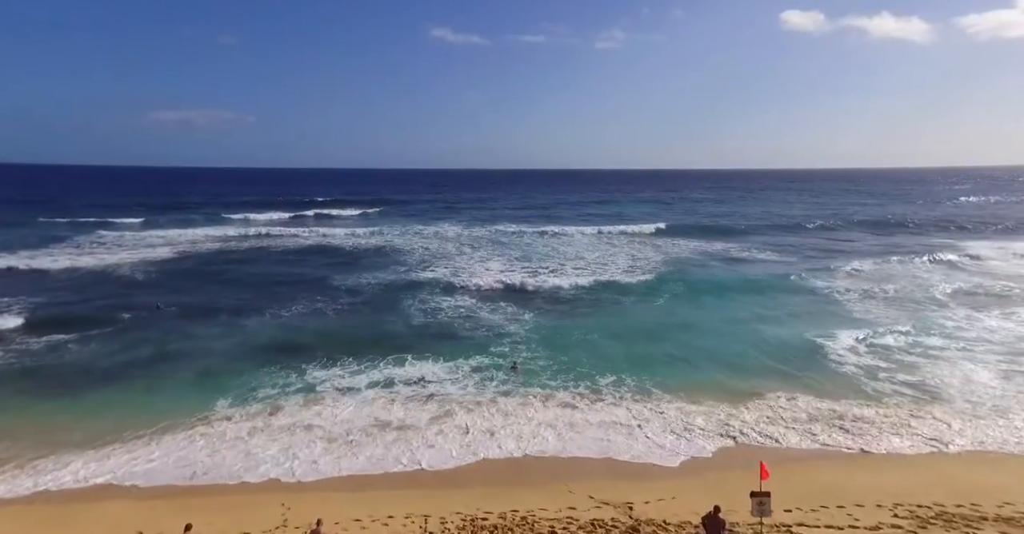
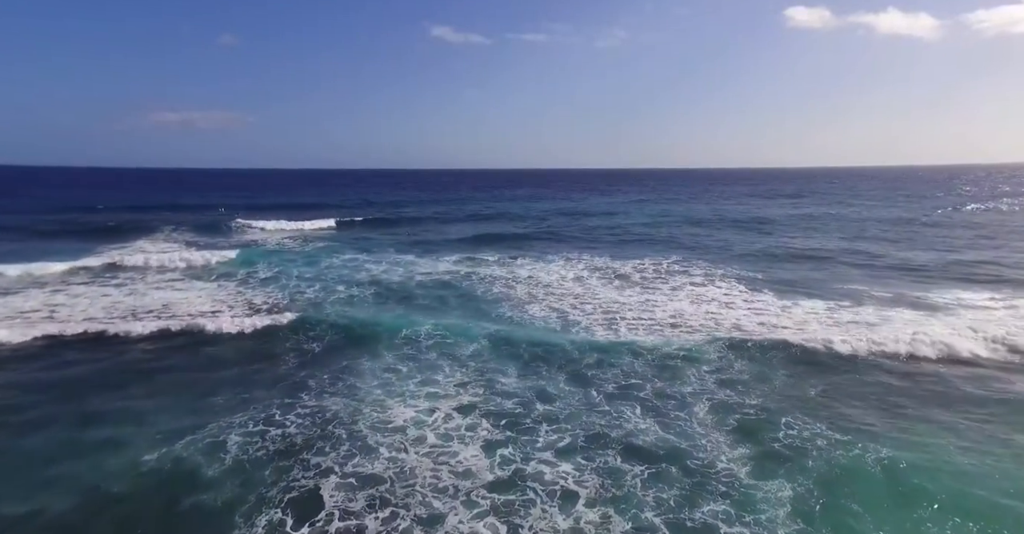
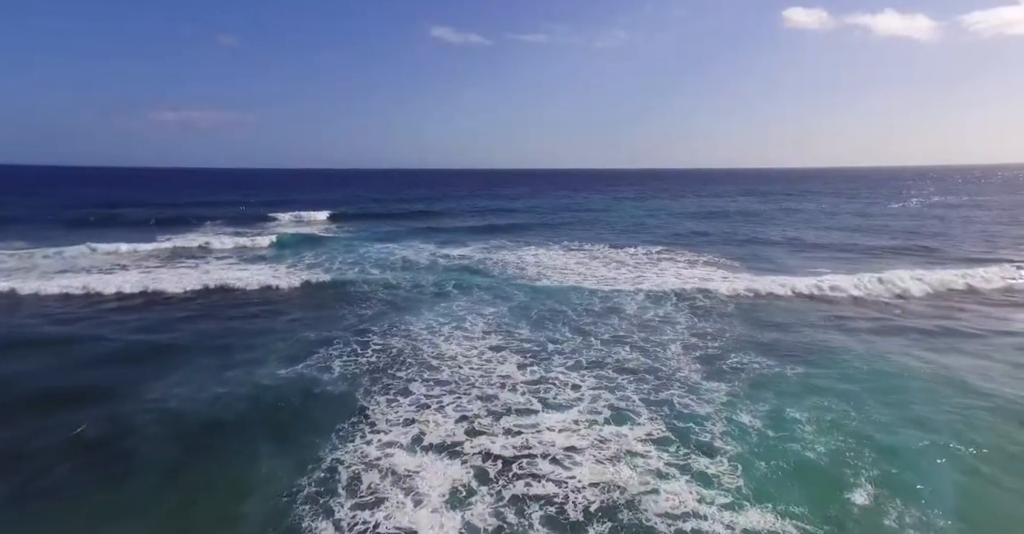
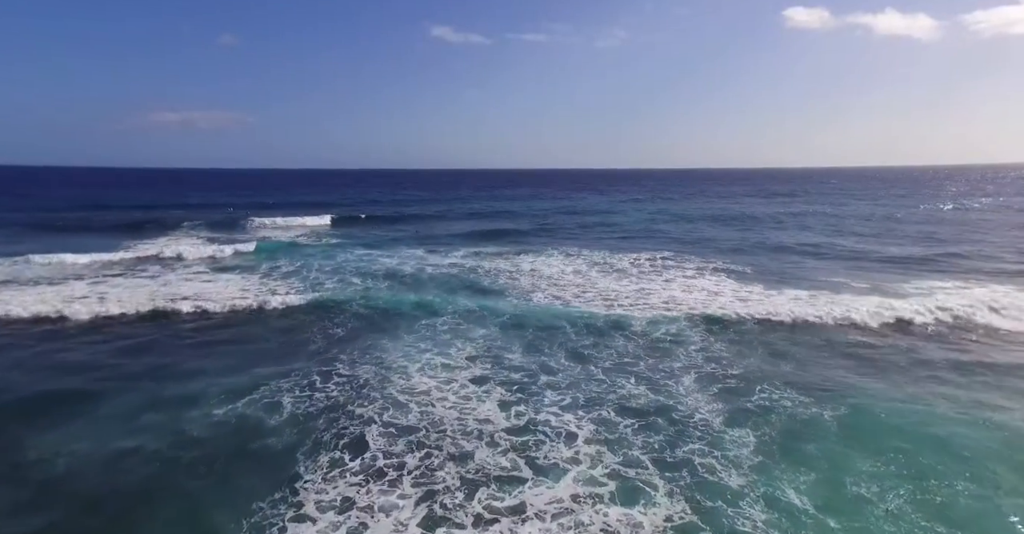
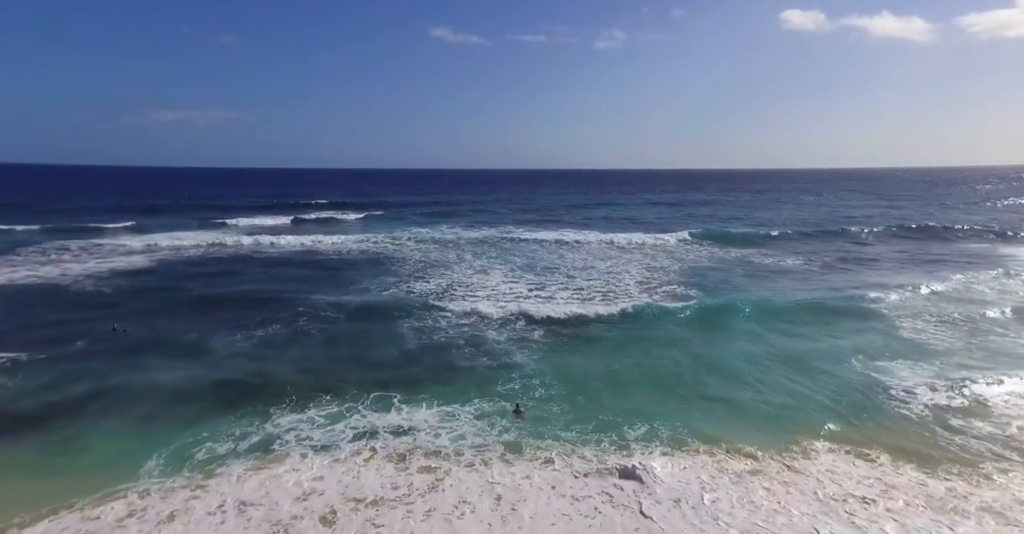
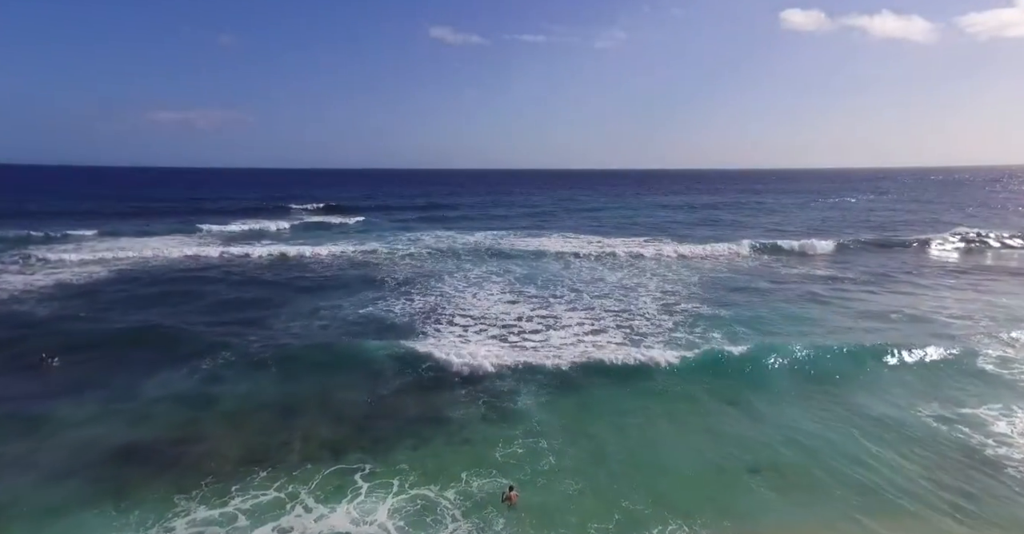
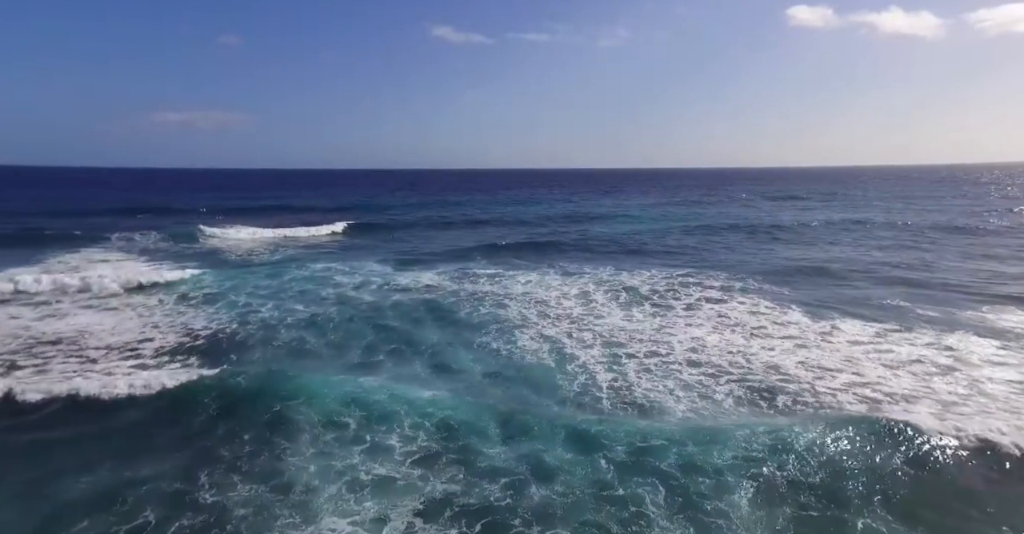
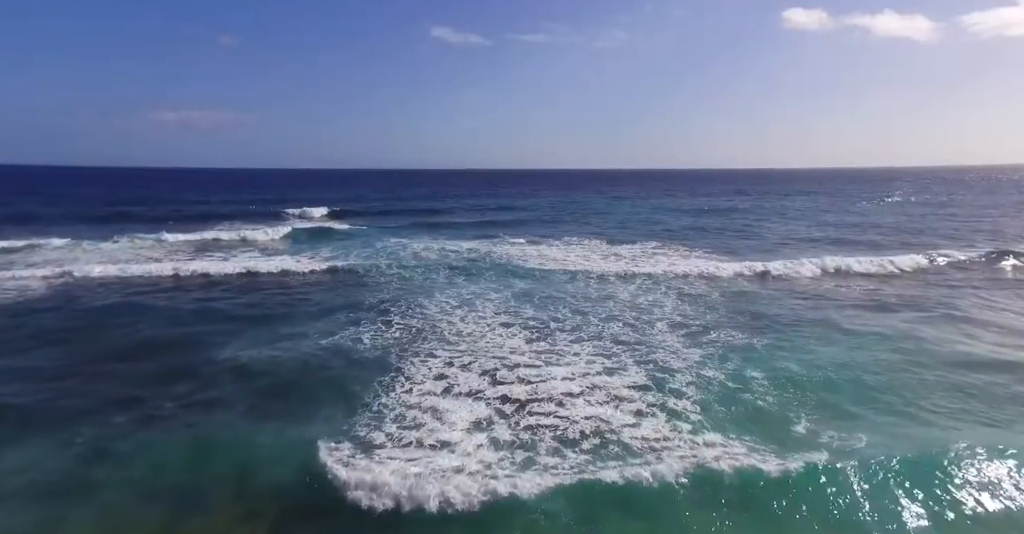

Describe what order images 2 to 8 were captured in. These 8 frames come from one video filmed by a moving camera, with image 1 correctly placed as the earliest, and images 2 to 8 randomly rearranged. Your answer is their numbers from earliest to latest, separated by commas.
5, 6, 8, 3, 4, 2, 7
